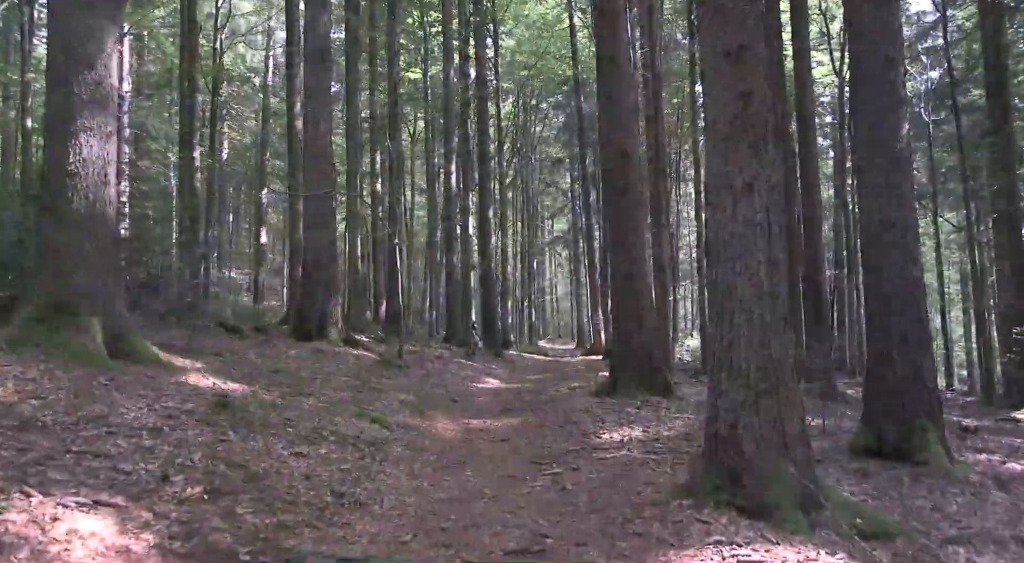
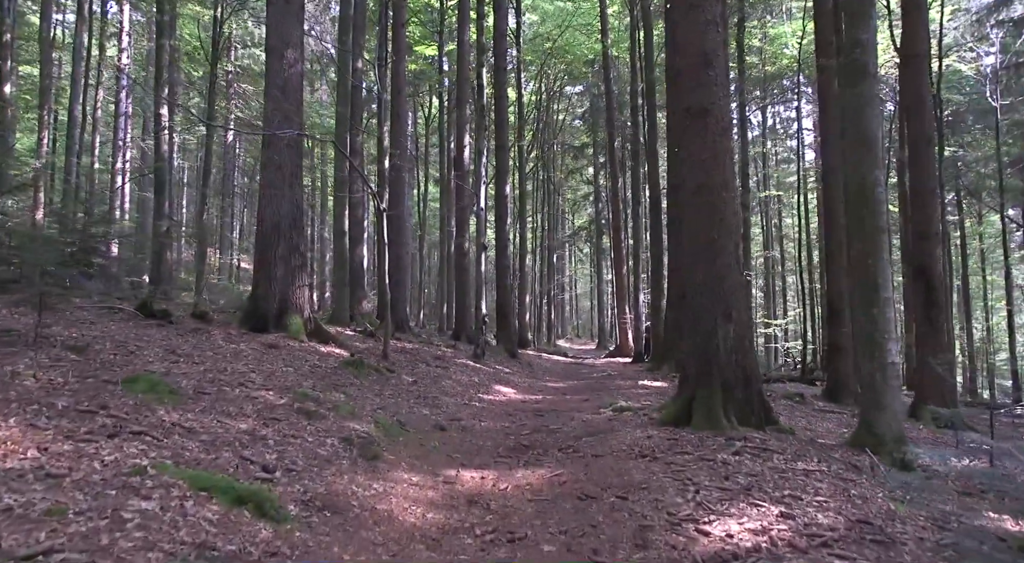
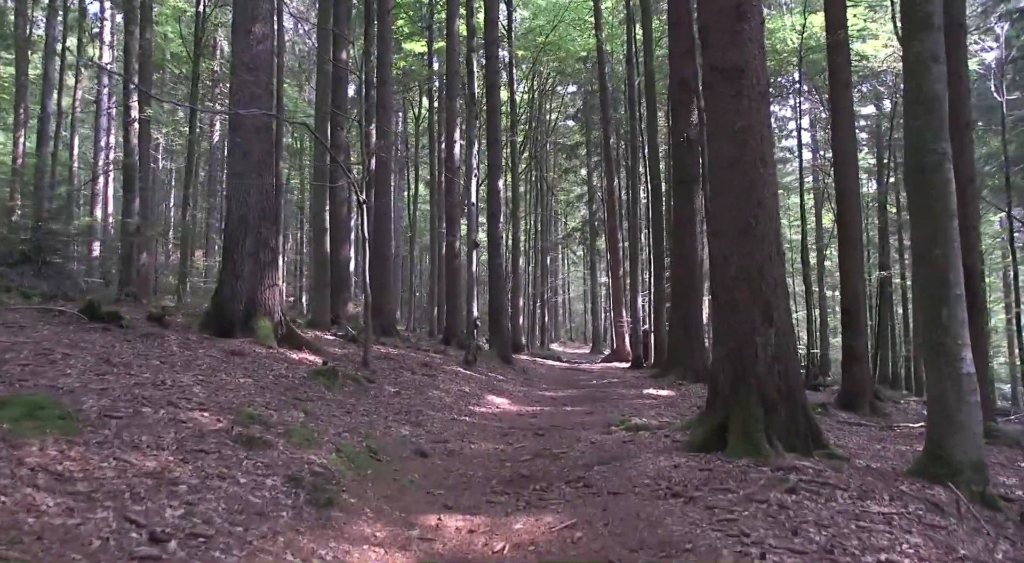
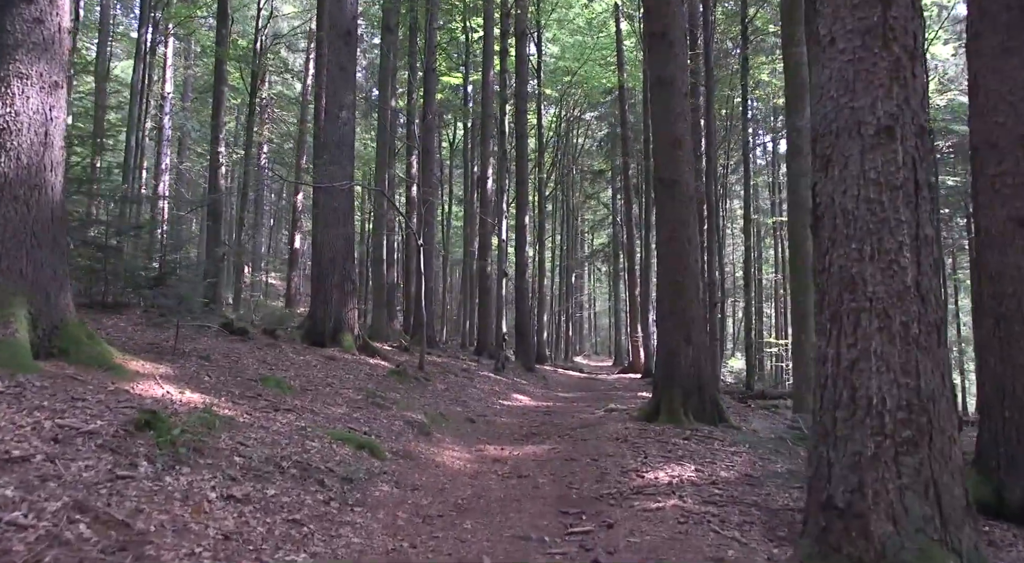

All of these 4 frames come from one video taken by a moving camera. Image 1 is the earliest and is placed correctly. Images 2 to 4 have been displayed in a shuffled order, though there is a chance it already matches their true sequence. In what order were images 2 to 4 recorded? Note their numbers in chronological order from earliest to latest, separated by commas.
4, 2, 3
